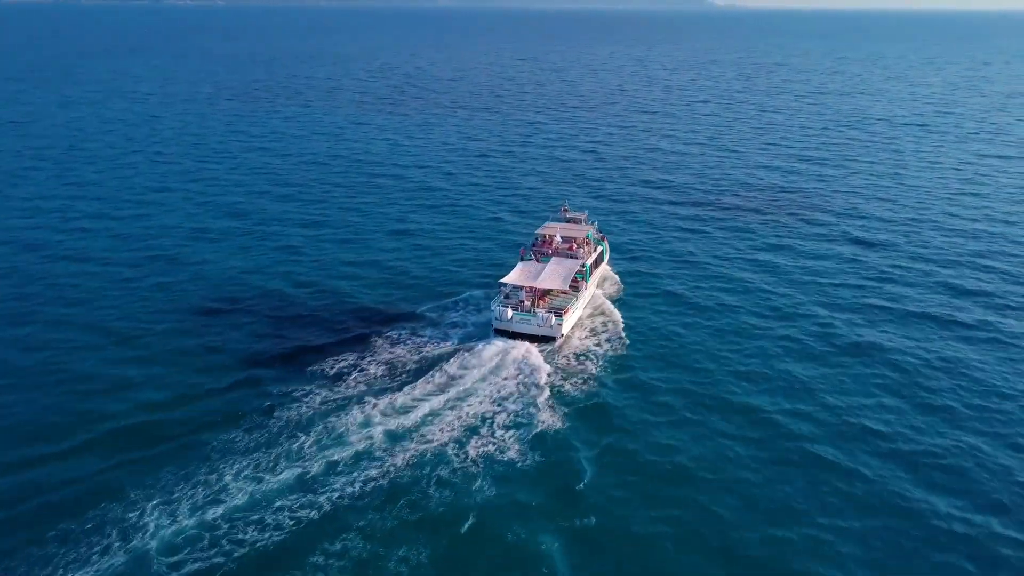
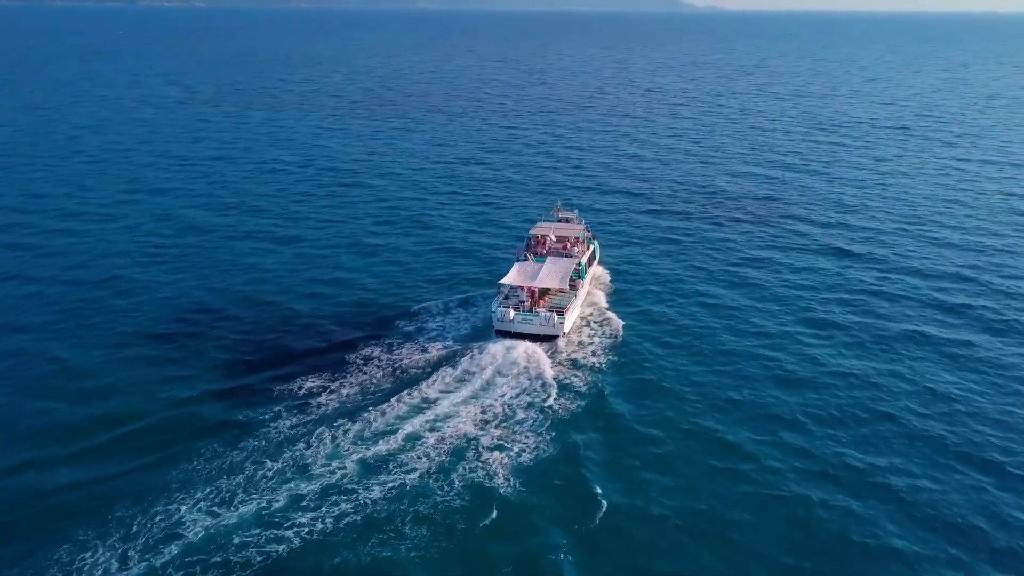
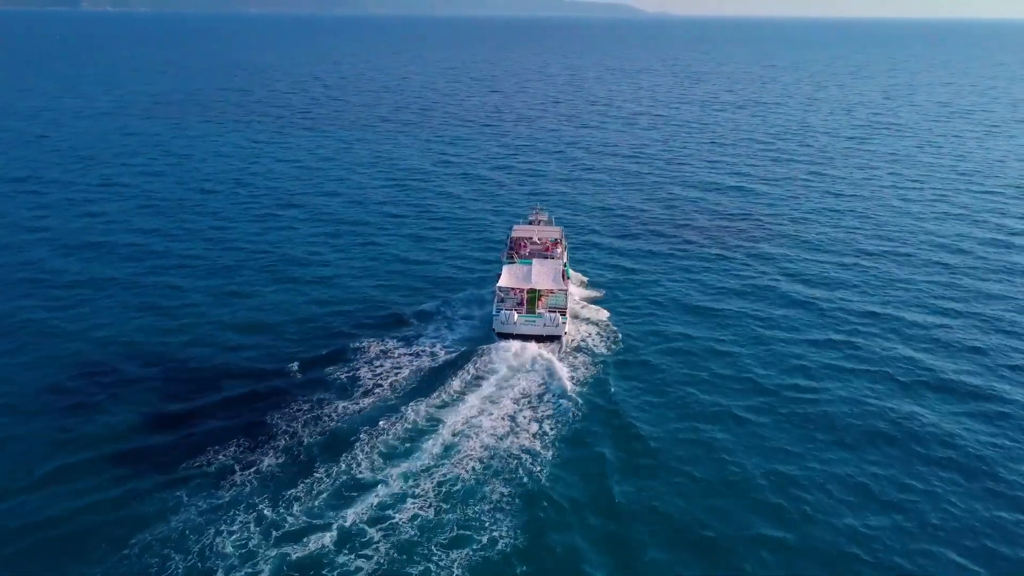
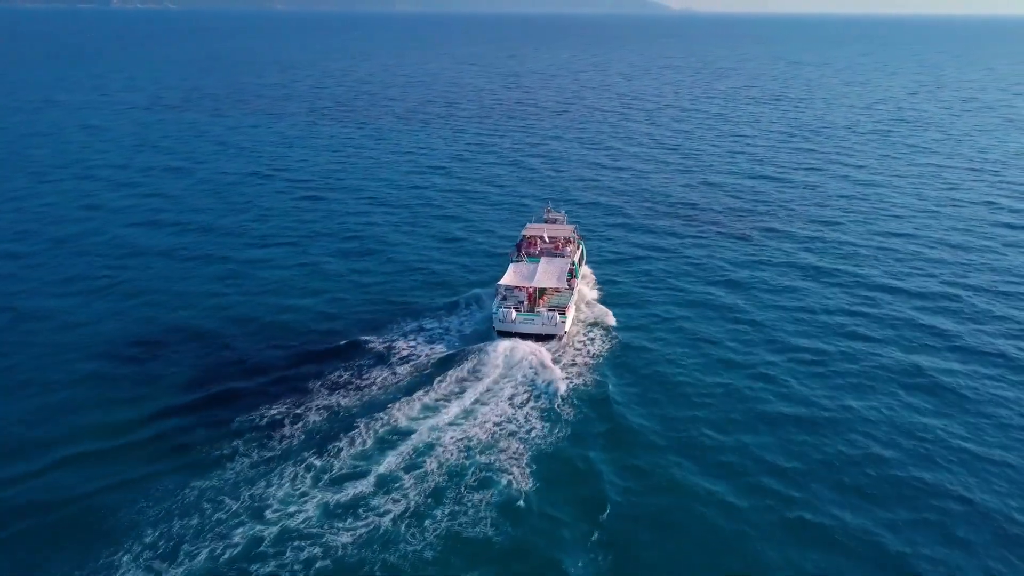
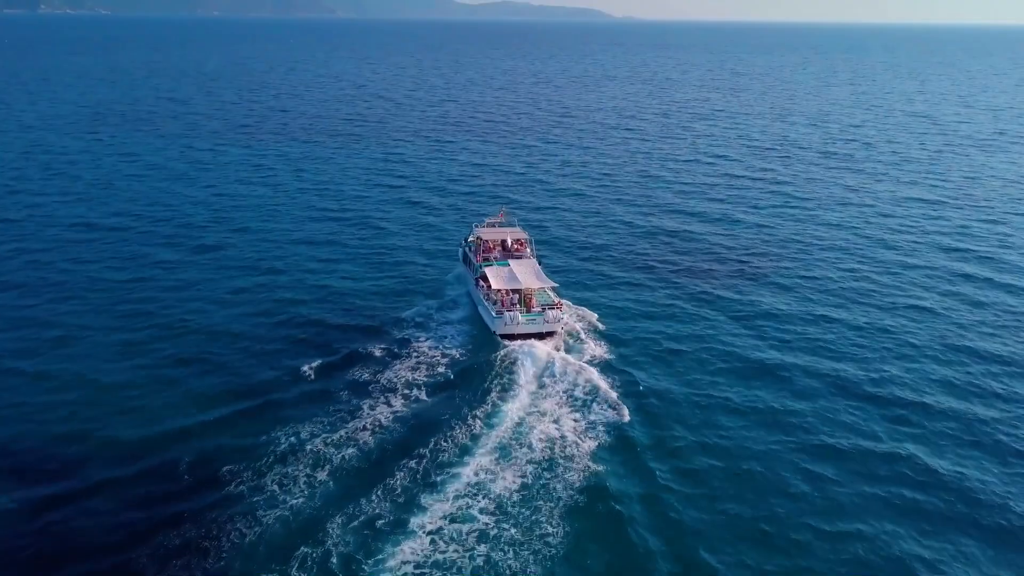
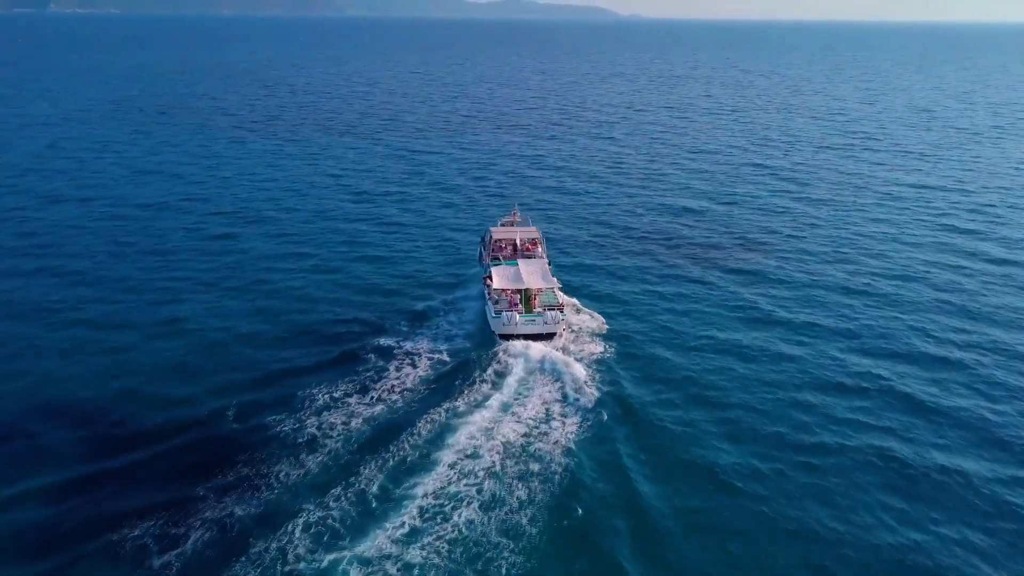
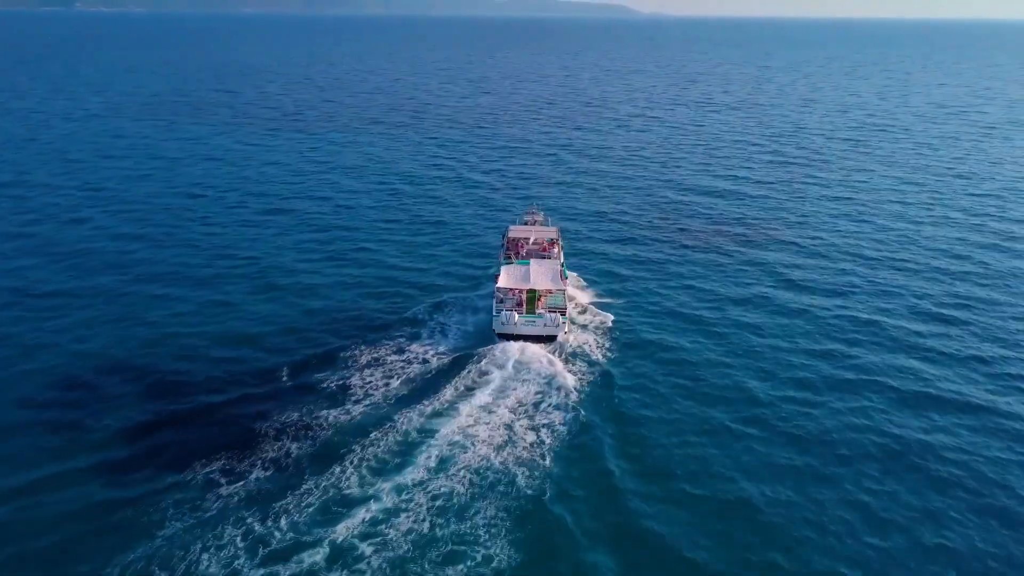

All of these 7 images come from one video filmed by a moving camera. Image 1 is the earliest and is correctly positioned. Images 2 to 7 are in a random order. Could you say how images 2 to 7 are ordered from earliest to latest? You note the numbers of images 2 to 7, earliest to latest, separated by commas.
2, 4, 3, 7, 6, 5
